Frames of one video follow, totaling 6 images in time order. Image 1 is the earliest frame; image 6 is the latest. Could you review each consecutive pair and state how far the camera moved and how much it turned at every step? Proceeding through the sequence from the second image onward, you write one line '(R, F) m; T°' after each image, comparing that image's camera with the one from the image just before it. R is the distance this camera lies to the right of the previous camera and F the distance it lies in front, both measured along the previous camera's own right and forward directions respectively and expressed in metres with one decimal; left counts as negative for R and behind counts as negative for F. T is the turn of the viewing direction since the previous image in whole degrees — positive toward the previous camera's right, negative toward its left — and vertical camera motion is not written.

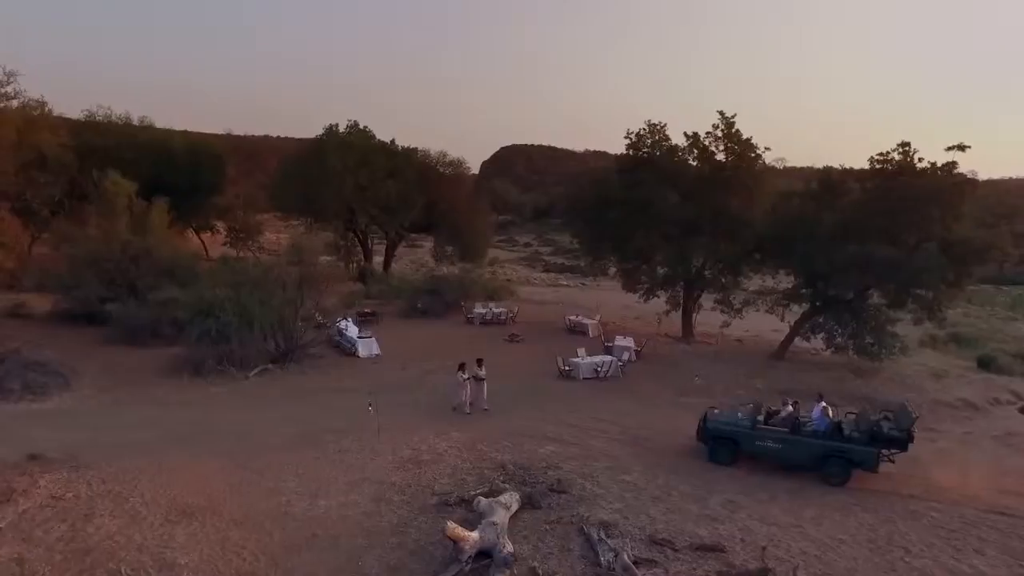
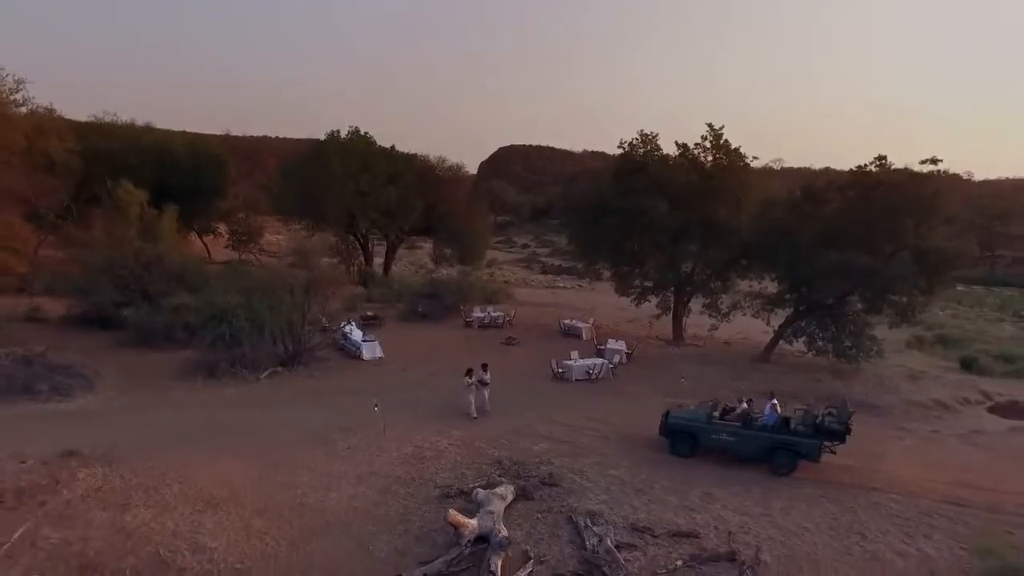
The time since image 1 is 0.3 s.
(0.0, -0.9) m; 0°
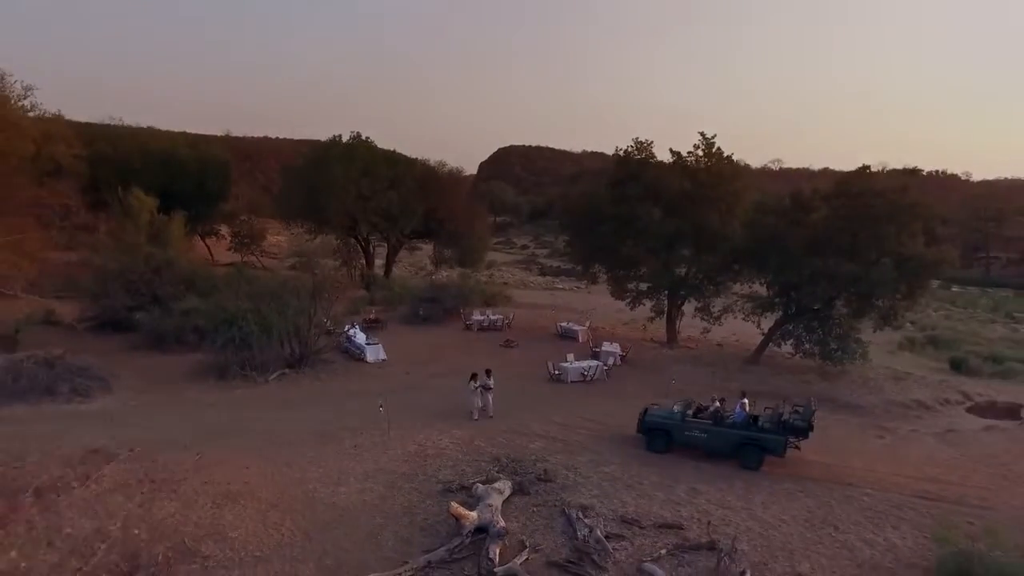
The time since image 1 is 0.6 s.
(0.0, -0.7) m; 0°
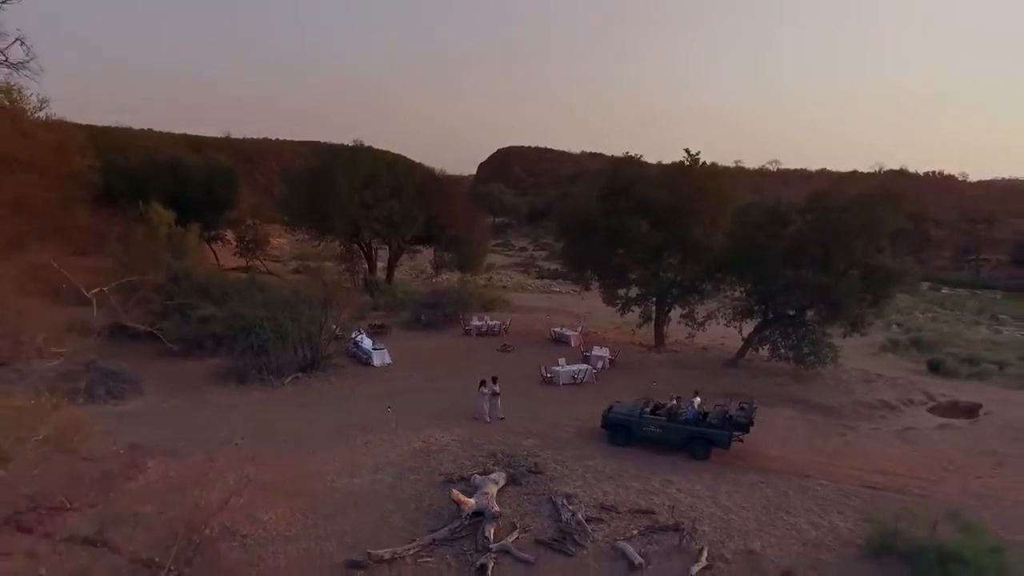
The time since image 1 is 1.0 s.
(+0.1, -1.4) m; 0°
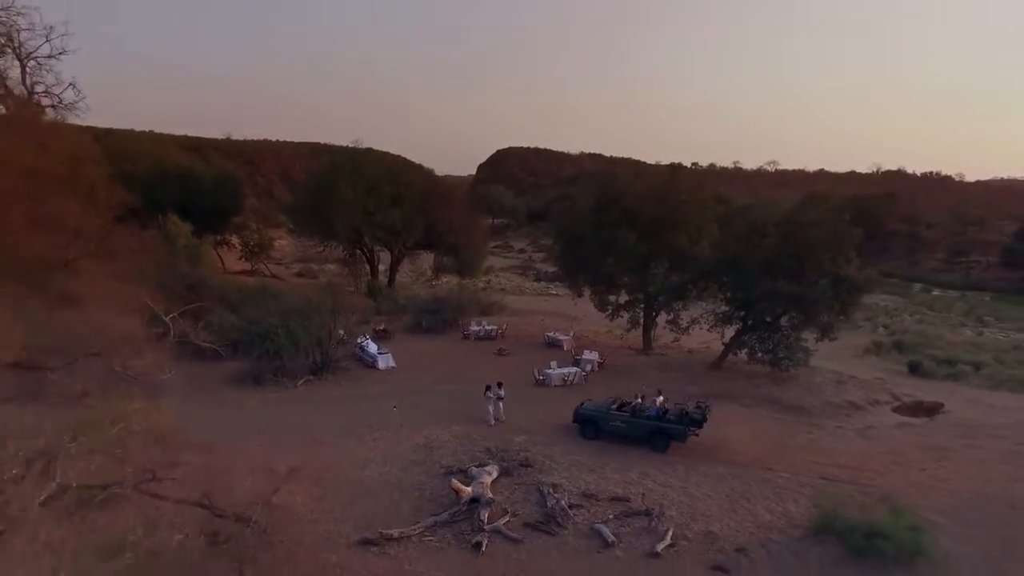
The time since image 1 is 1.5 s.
(+0.1, -1.5) m; 0°
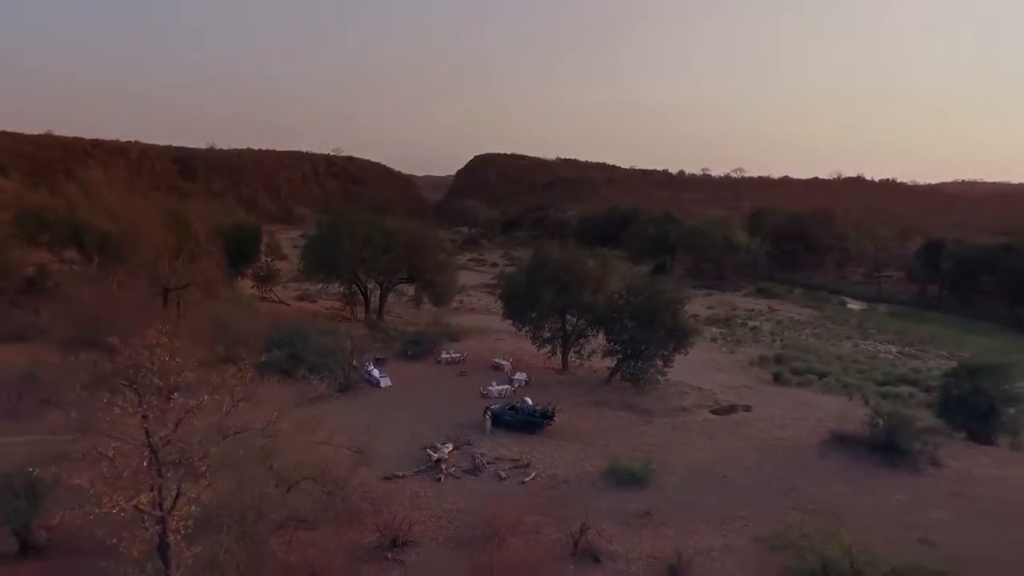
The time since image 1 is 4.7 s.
(+0.9, -11.1) m; +1°
